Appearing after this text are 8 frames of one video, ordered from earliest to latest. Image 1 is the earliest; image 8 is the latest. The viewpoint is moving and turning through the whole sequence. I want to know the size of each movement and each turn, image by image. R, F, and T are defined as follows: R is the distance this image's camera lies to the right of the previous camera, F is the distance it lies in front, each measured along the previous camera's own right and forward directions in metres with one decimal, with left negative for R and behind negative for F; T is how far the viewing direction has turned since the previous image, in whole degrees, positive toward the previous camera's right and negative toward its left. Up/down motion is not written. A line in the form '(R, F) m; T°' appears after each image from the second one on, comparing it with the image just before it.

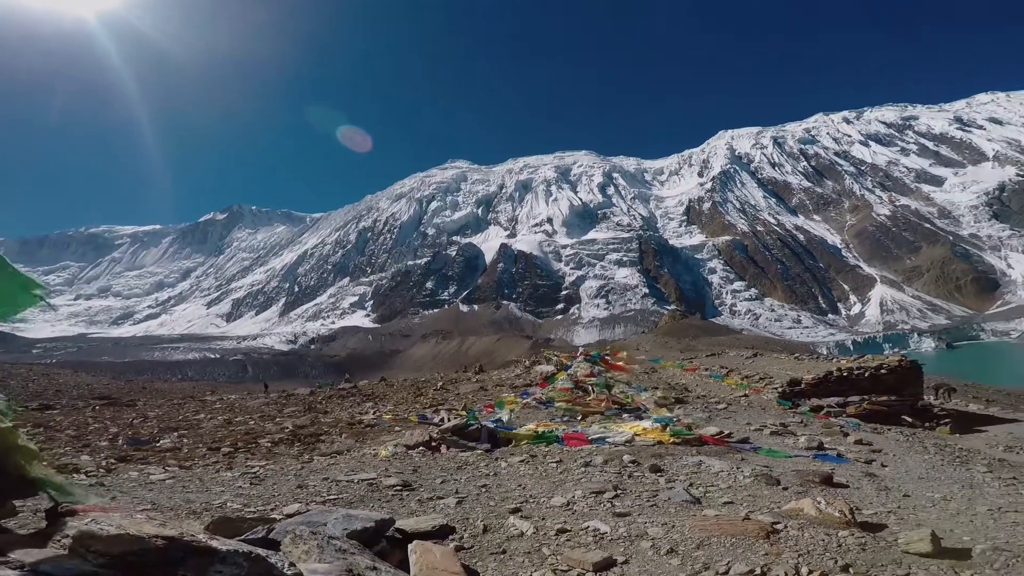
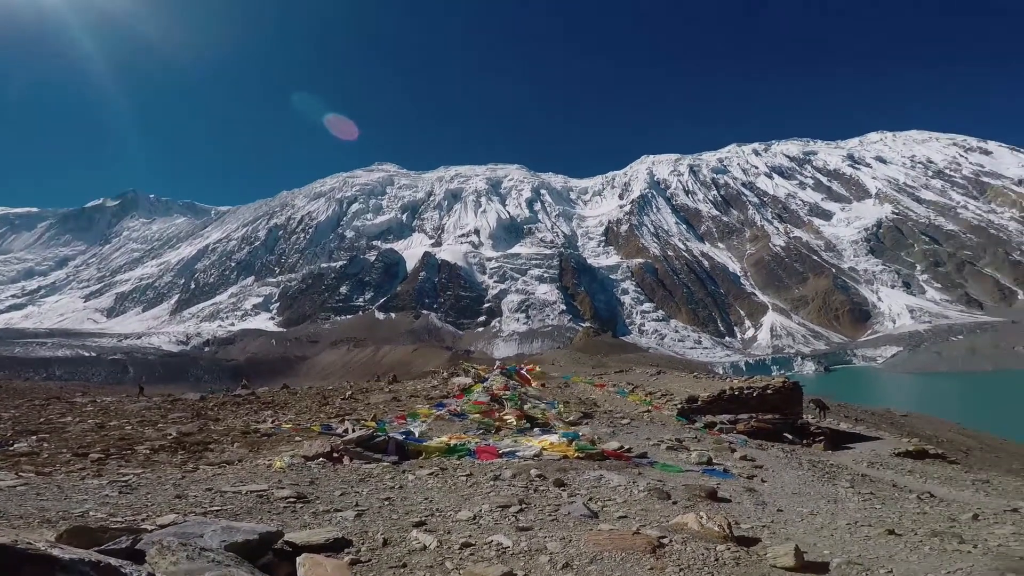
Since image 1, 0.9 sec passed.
(+0.6, -0.1) m; +7°
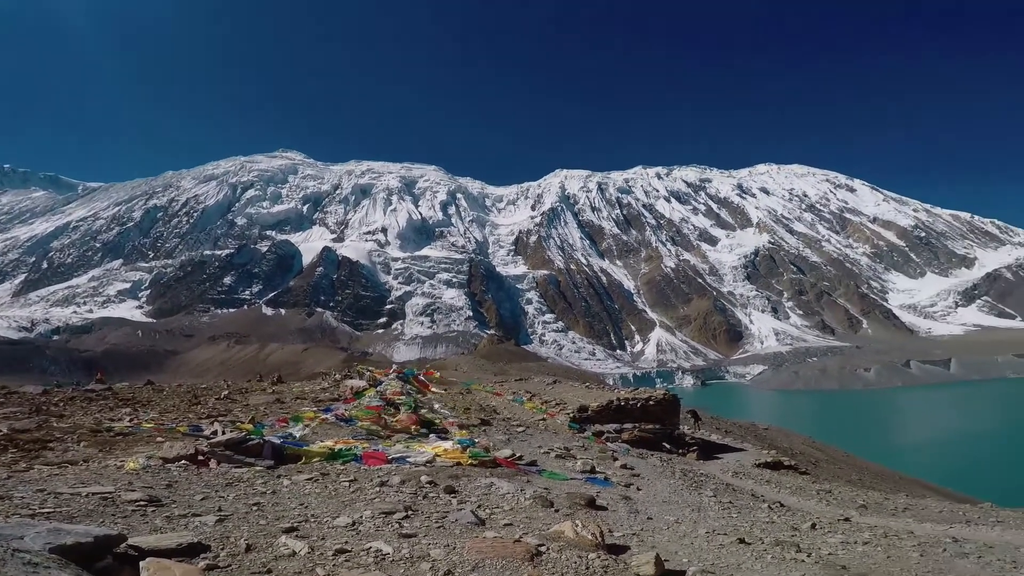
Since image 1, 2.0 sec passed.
(+0.7, 0.0) m; +8°
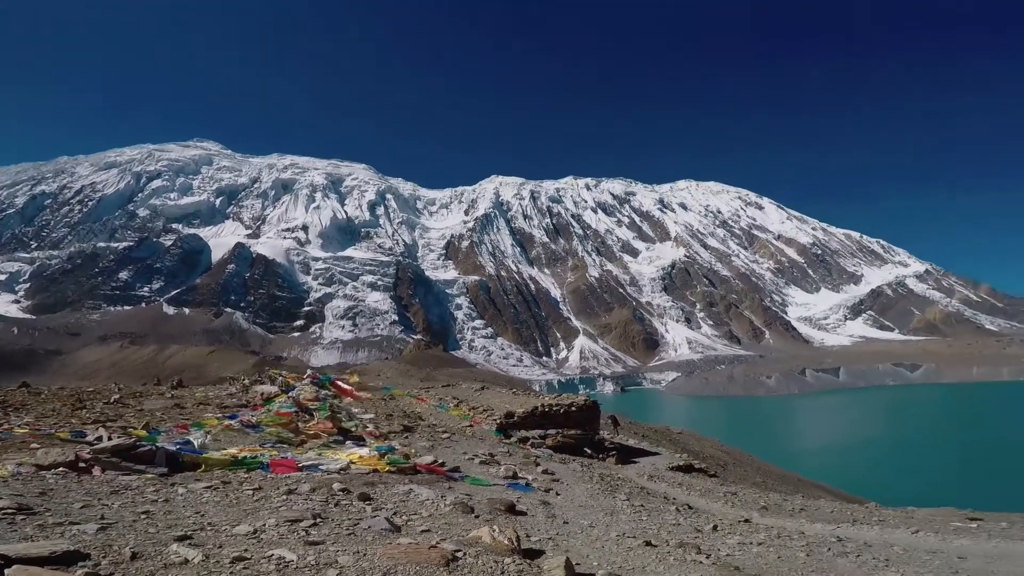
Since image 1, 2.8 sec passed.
(+0.4, +0.1) m; +7°
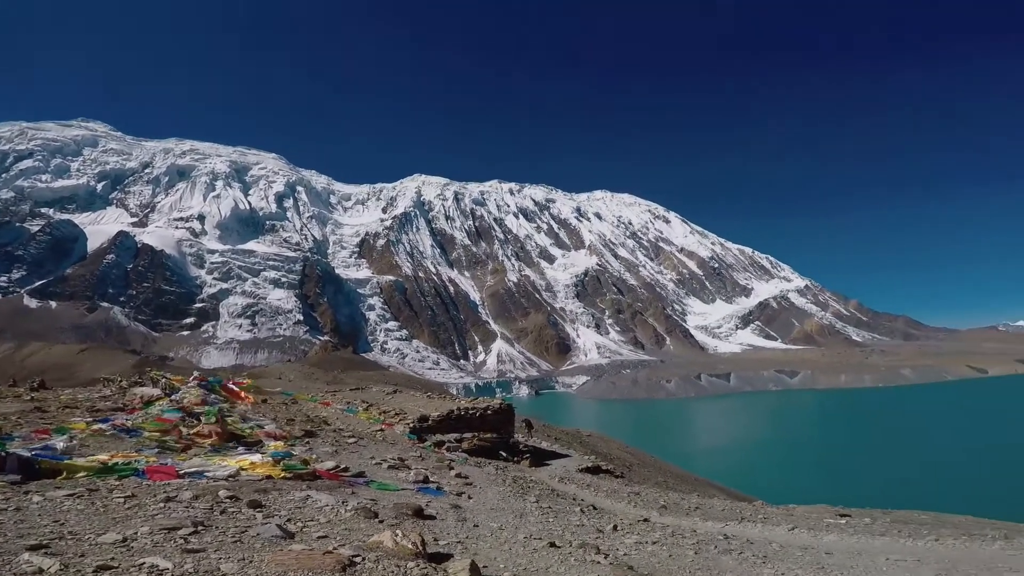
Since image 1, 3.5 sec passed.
(+0.4, +0.1) m; +8°
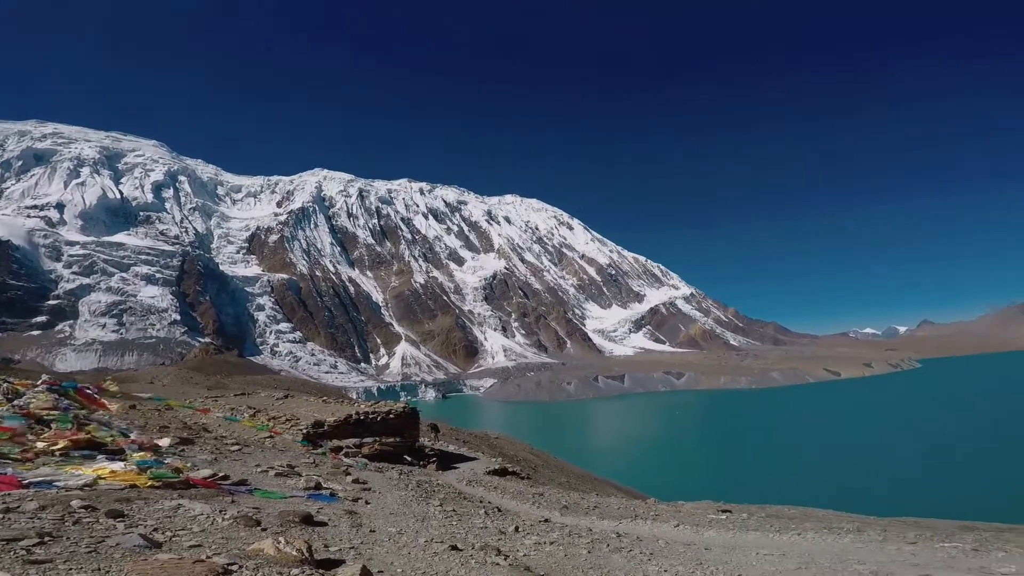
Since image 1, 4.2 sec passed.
(0.0, 0.0) m; +10°
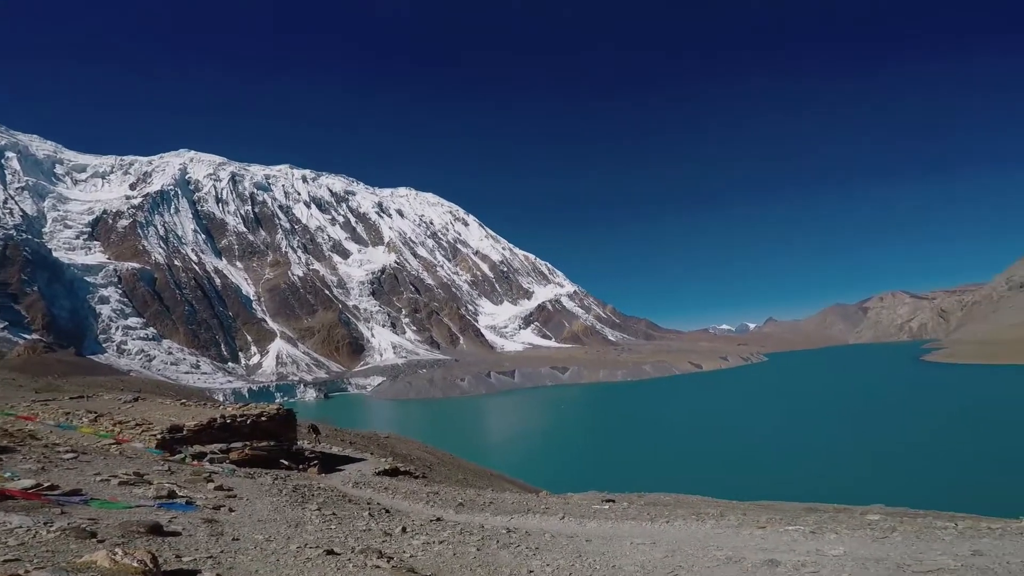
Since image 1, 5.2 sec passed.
(-0.4, +0.4) m; +12°
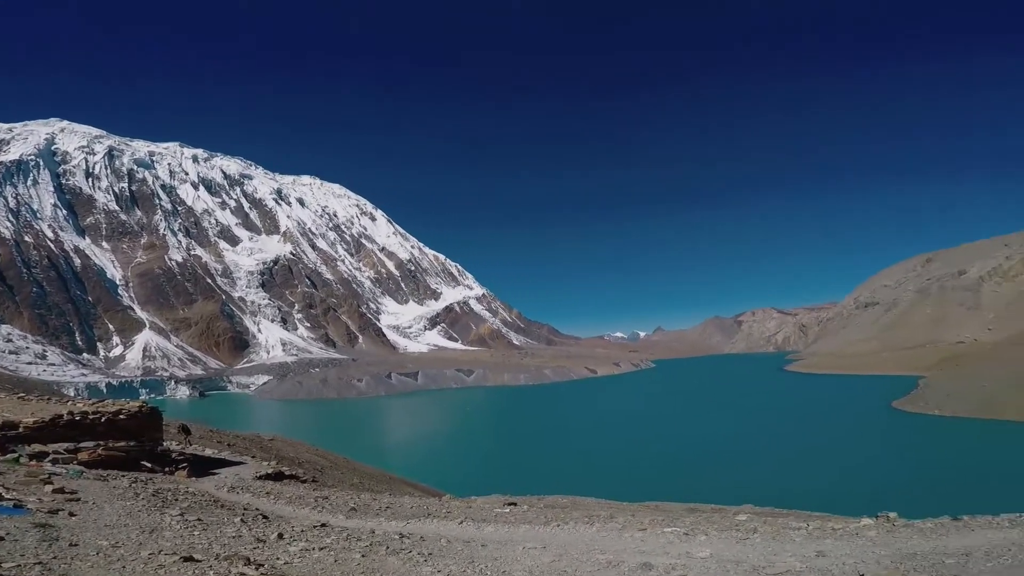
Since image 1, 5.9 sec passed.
(-0.4, +0.2) m; +10°
